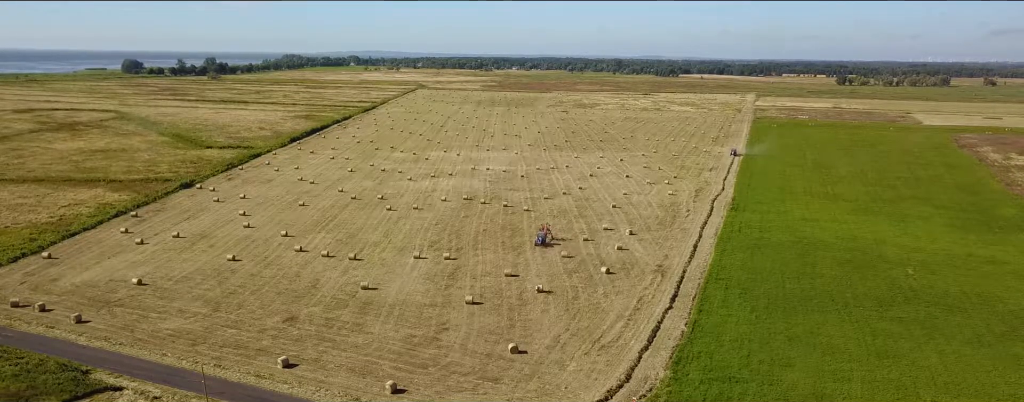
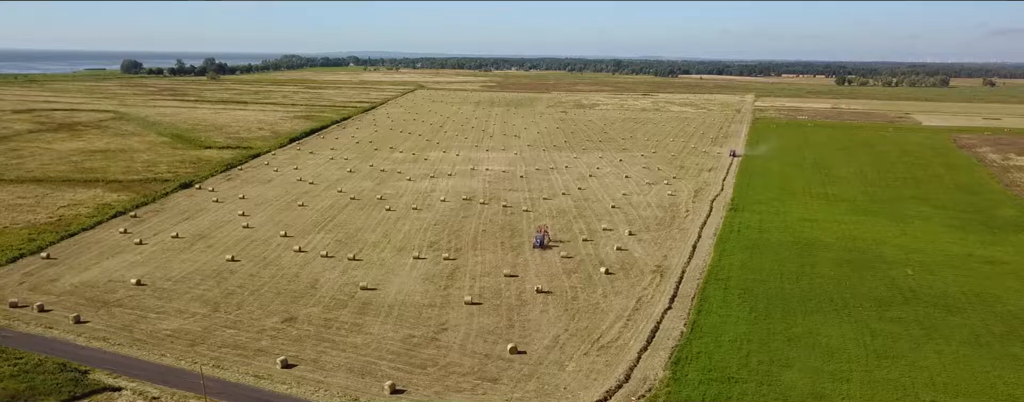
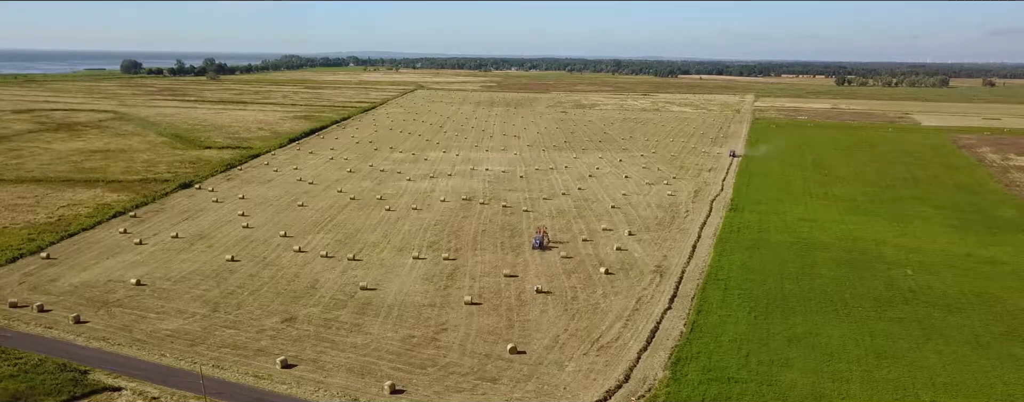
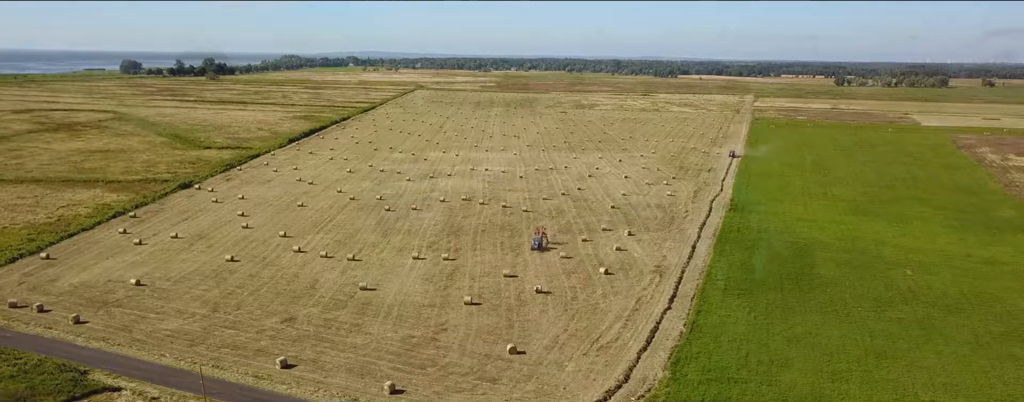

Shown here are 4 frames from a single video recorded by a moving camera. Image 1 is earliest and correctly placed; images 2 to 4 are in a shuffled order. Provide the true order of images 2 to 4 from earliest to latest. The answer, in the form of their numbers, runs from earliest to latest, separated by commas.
2, 3, 4
